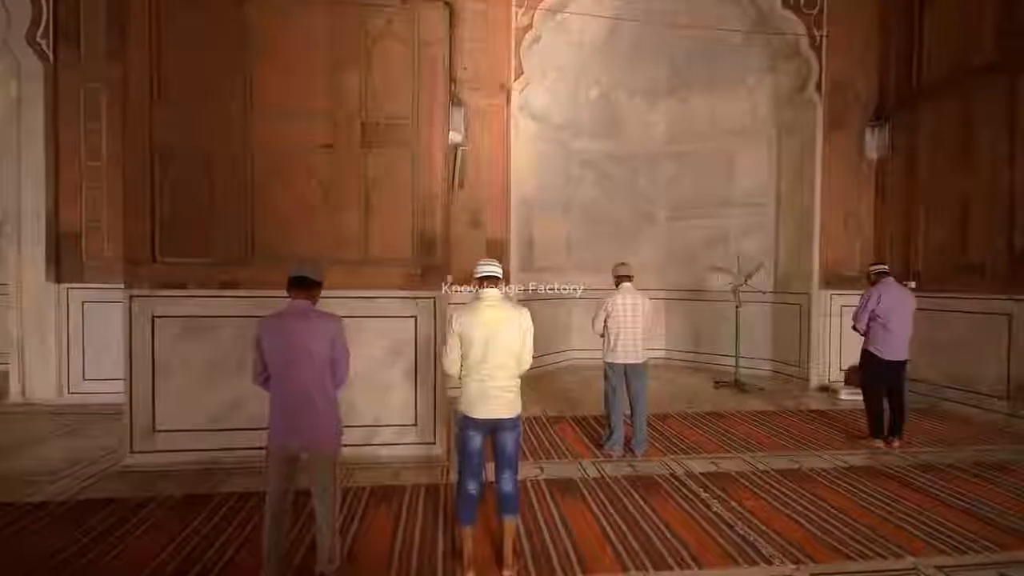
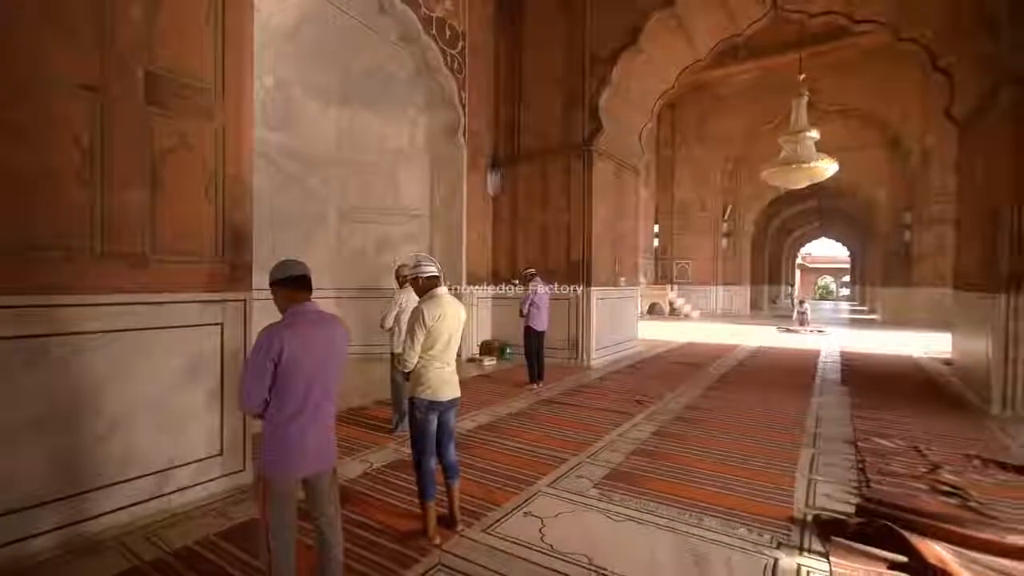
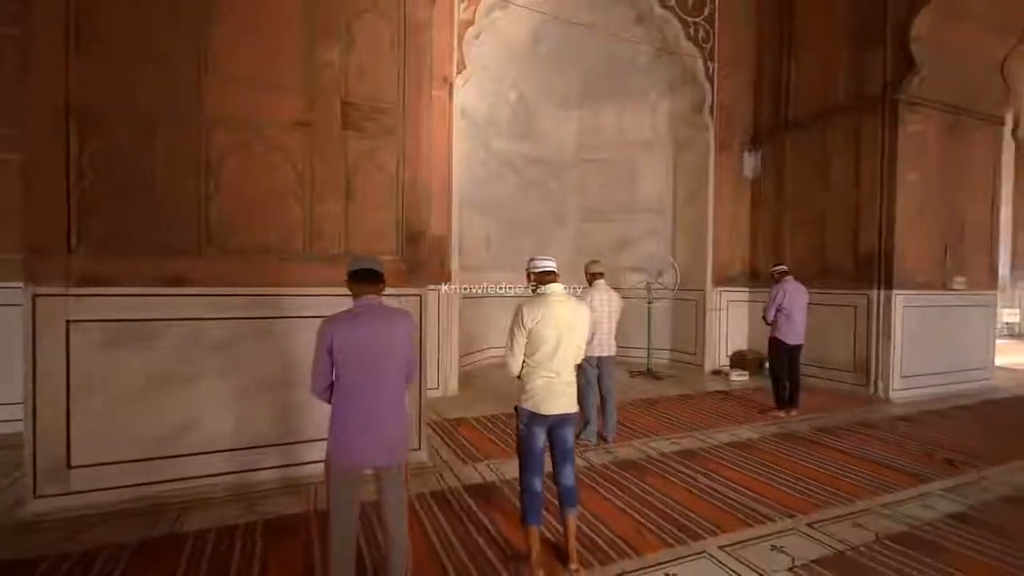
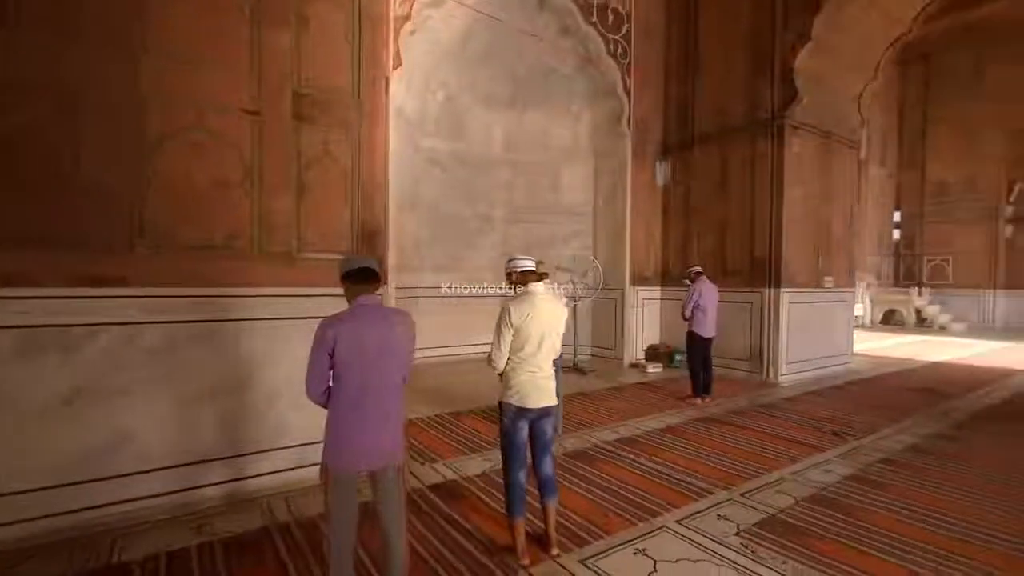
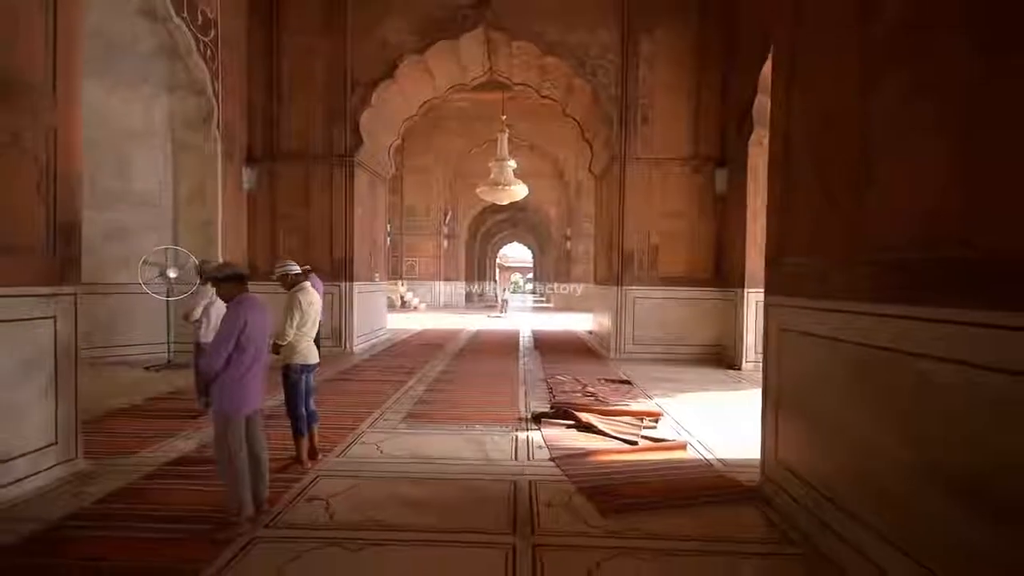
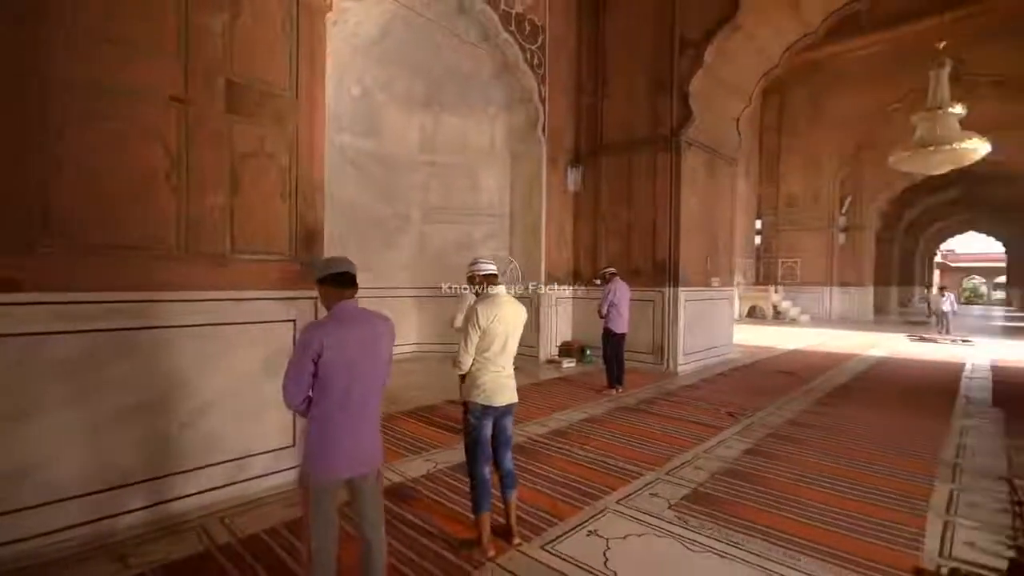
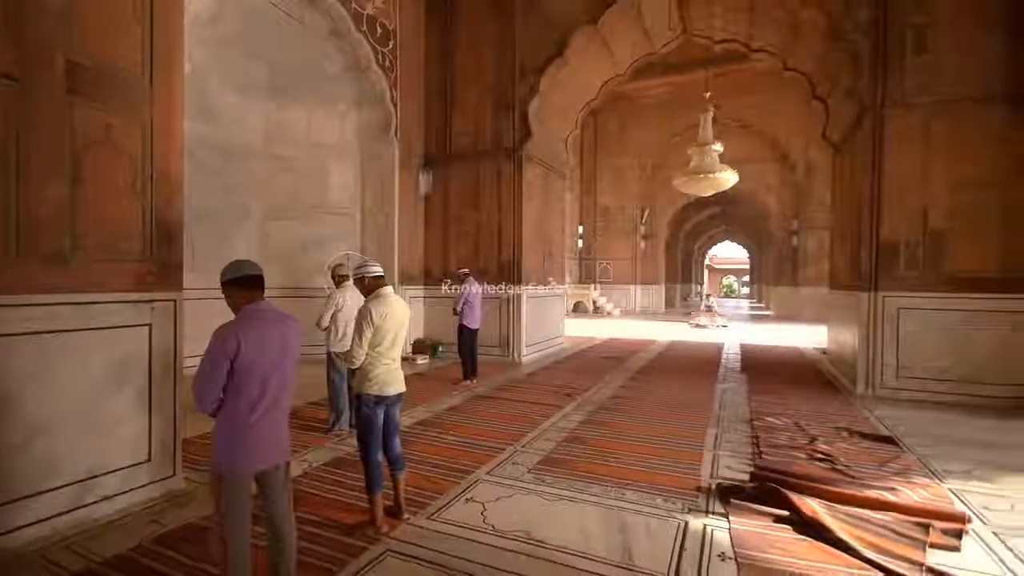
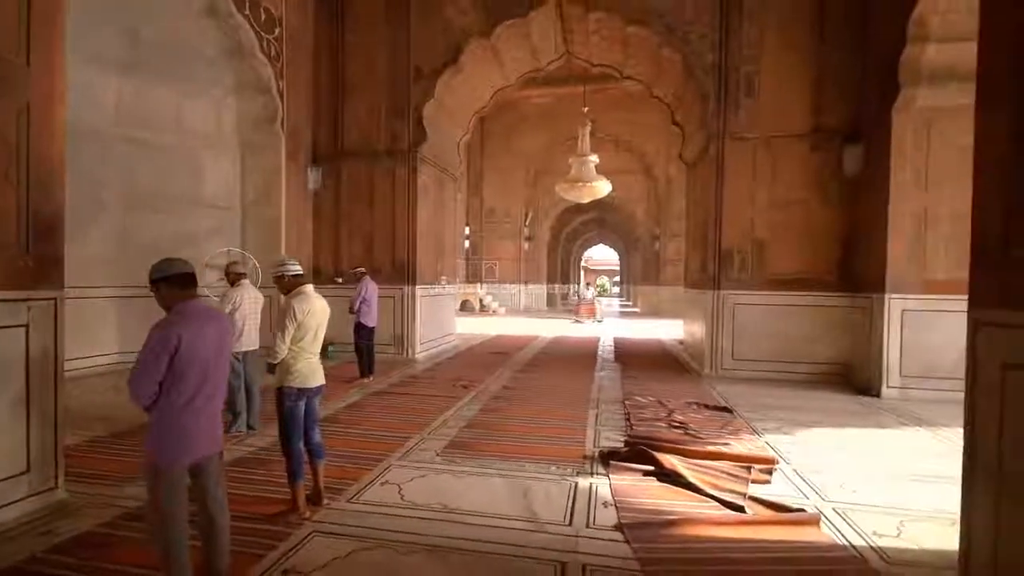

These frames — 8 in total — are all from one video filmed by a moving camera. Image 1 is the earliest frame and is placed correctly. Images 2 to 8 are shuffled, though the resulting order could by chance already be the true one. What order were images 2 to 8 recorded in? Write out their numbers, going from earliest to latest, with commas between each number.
3, 4, 6, 2, 7, 8, 5
